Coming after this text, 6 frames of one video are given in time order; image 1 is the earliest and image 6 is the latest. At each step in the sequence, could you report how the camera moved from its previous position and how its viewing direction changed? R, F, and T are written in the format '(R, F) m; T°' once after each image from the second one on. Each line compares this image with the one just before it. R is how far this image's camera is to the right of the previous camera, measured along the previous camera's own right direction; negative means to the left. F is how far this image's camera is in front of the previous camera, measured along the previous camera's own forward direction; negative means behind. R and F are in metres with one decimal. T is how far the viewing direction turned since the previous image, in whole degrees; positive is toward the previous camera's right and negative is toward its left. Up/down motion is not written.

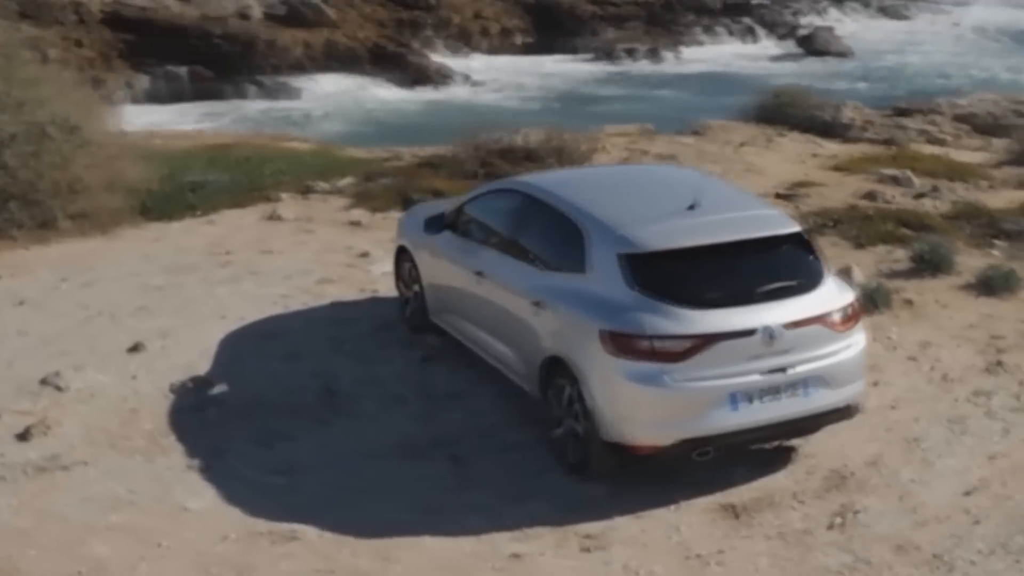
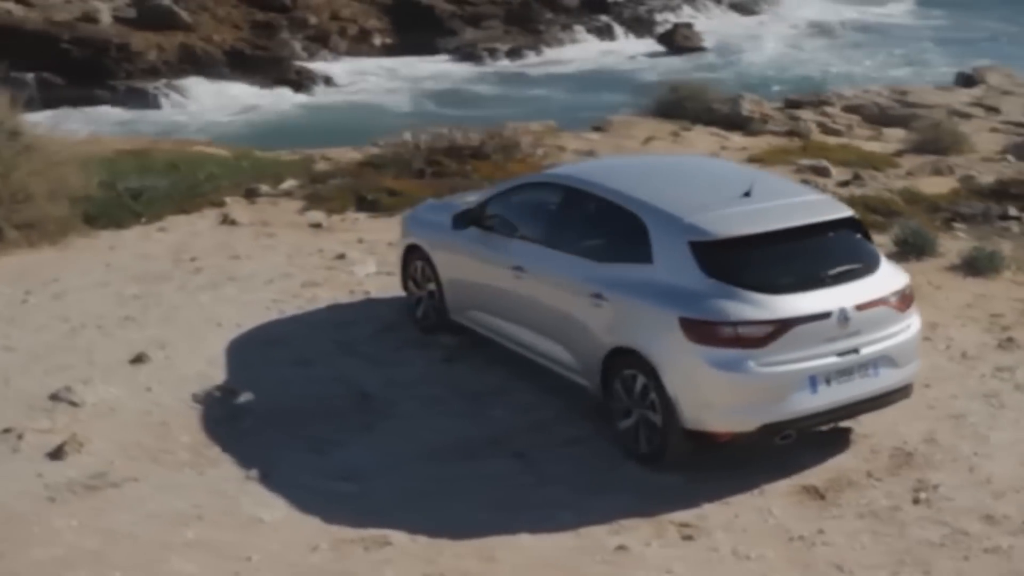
(-1.3, +0.1) m; +6°
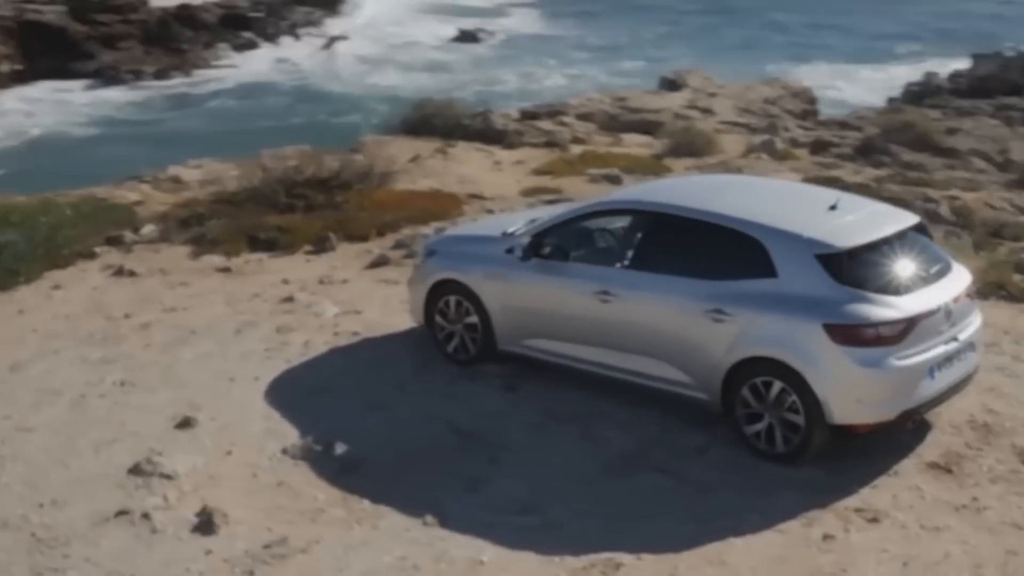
(-3.2, 0.0) m; +16°
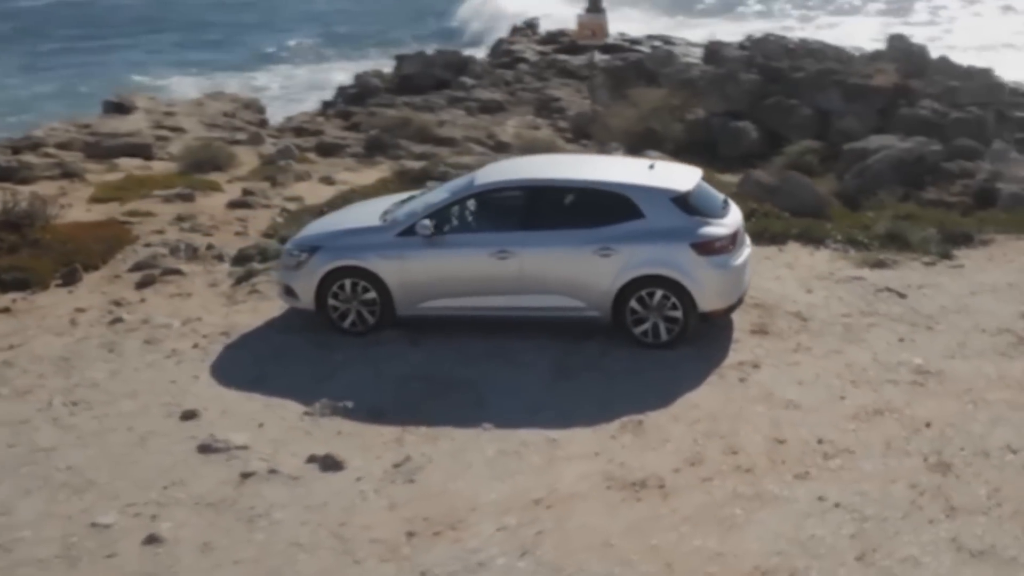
(-5.3, -1.6) m; +28°
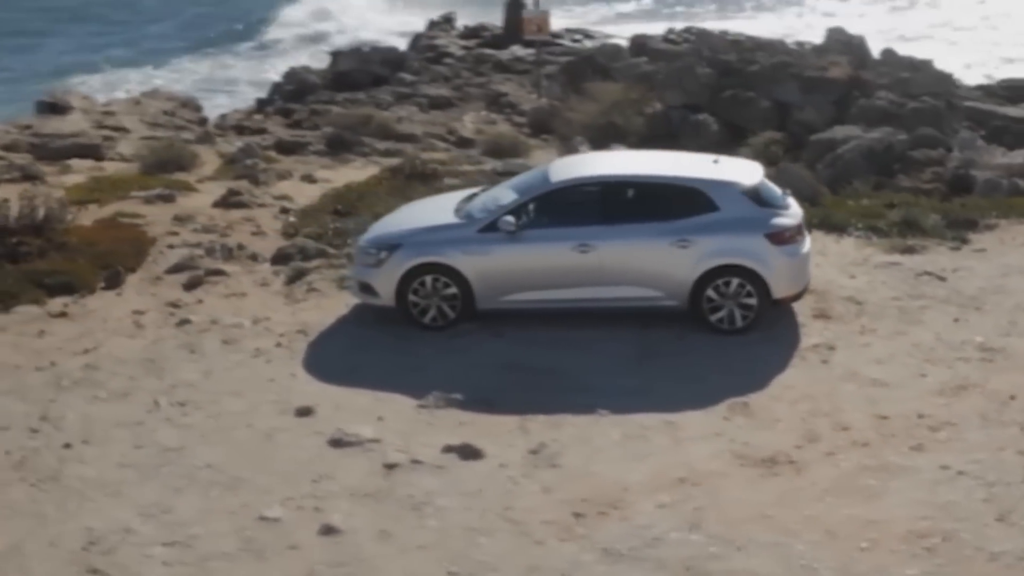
(-1.9, -0.5) m; +5°
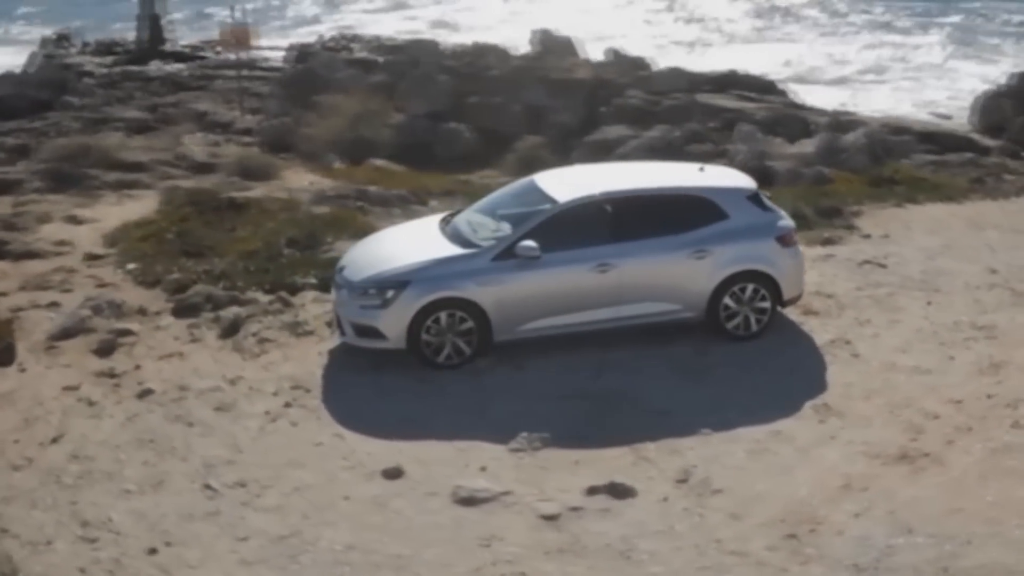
(-4.2, +1.1) m; +18°
